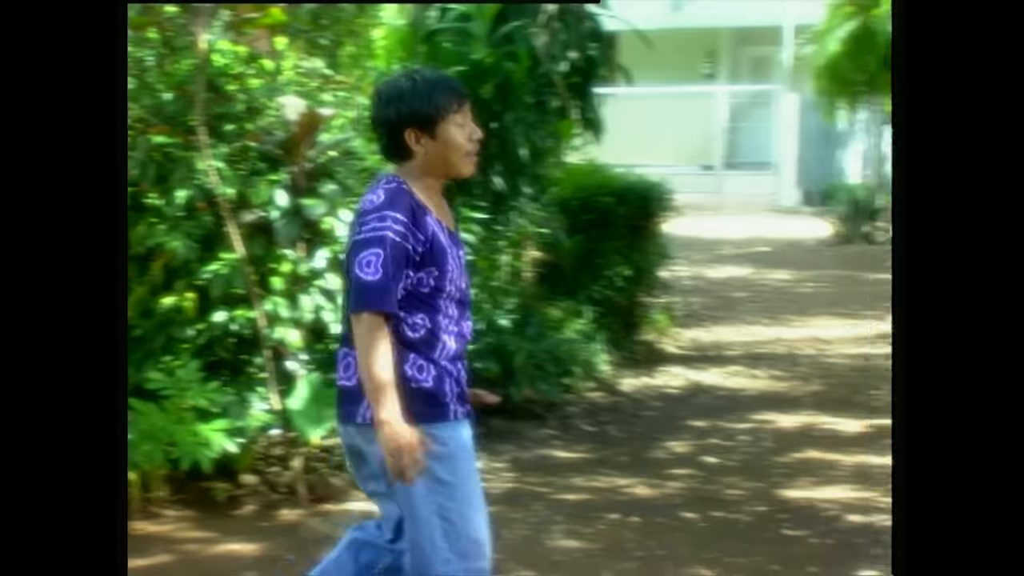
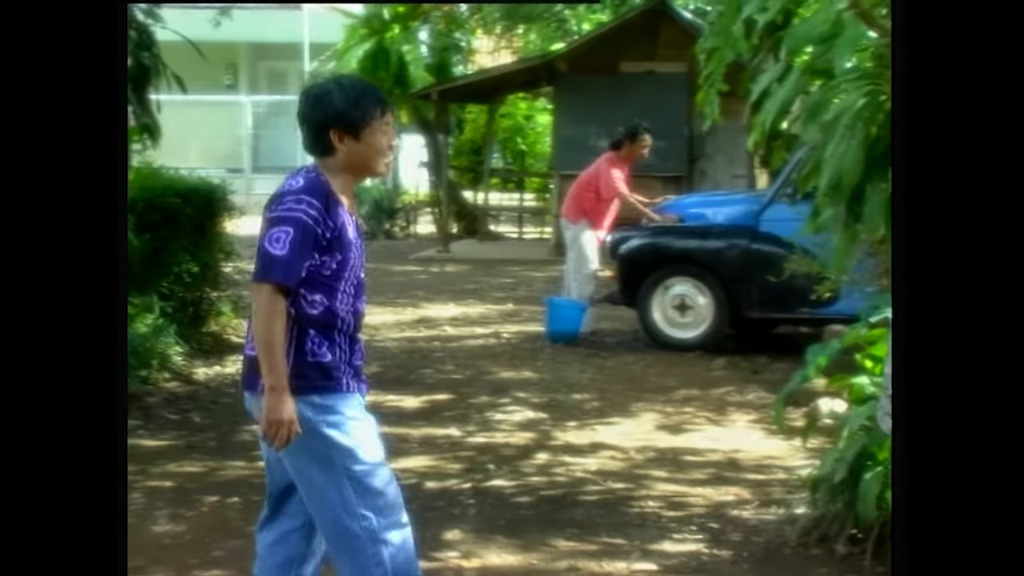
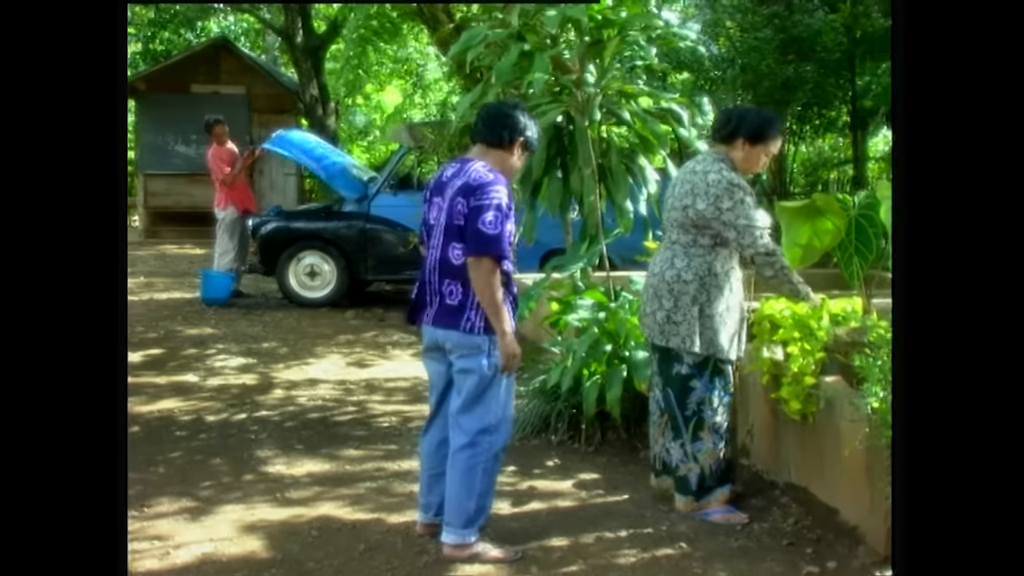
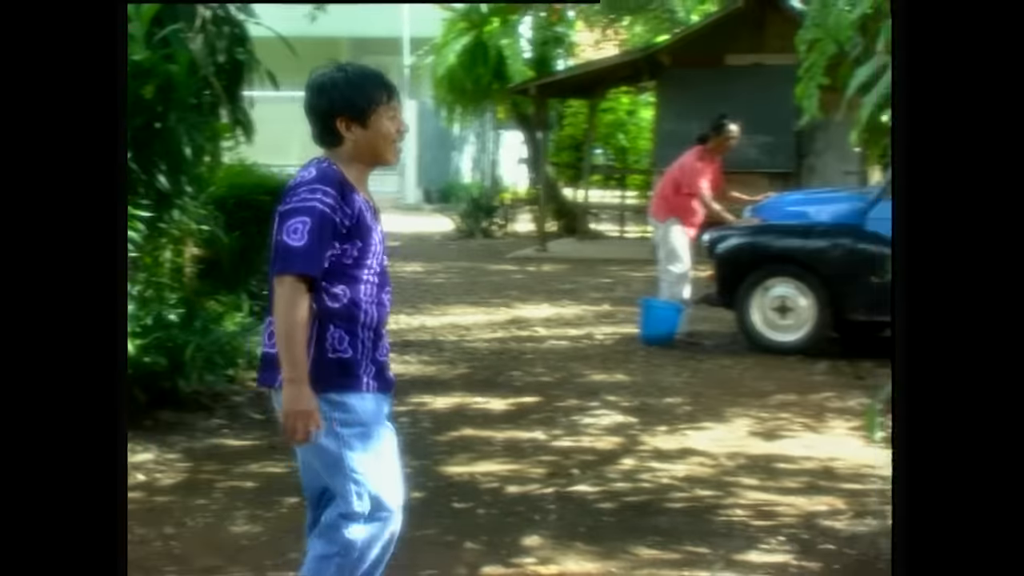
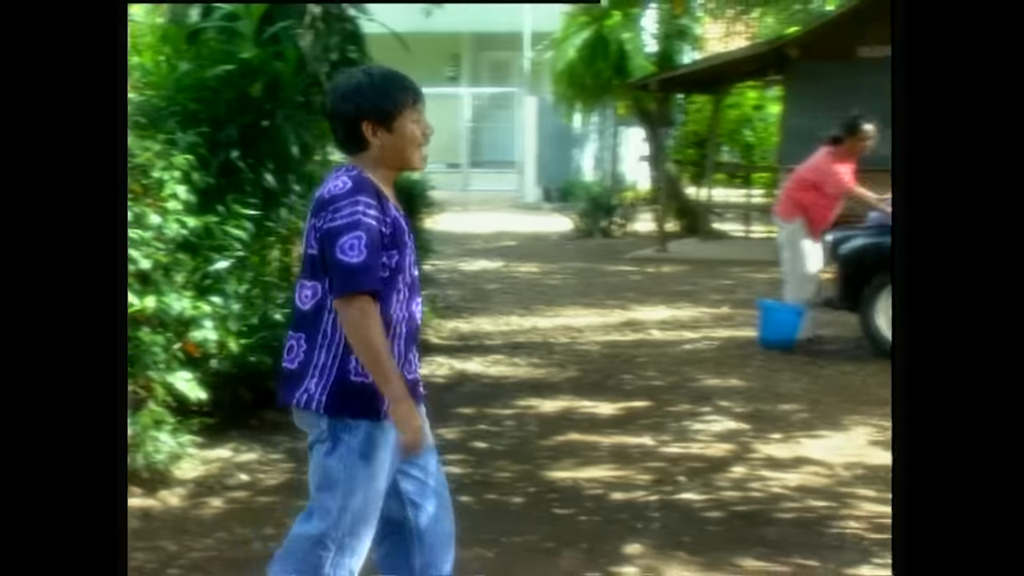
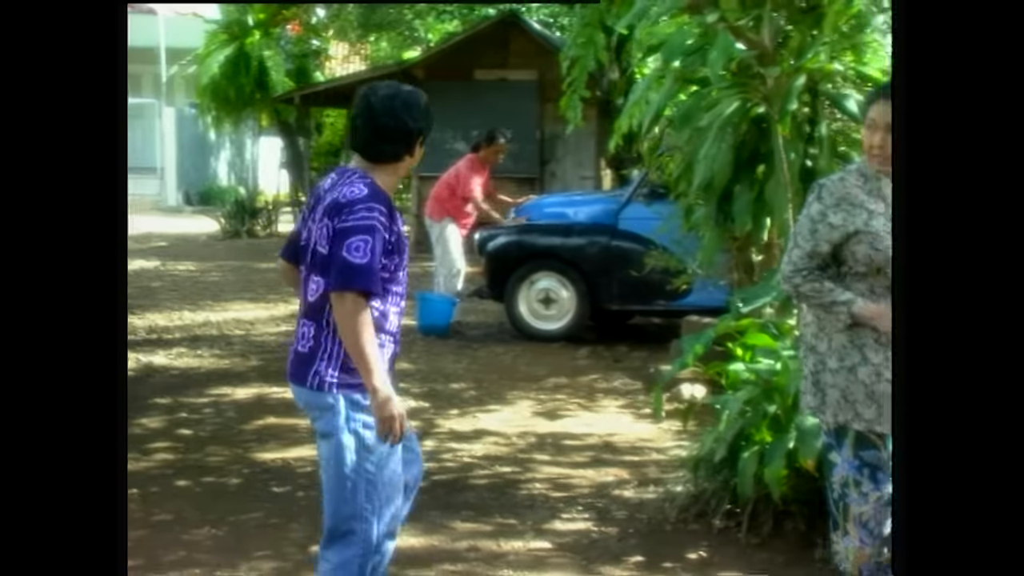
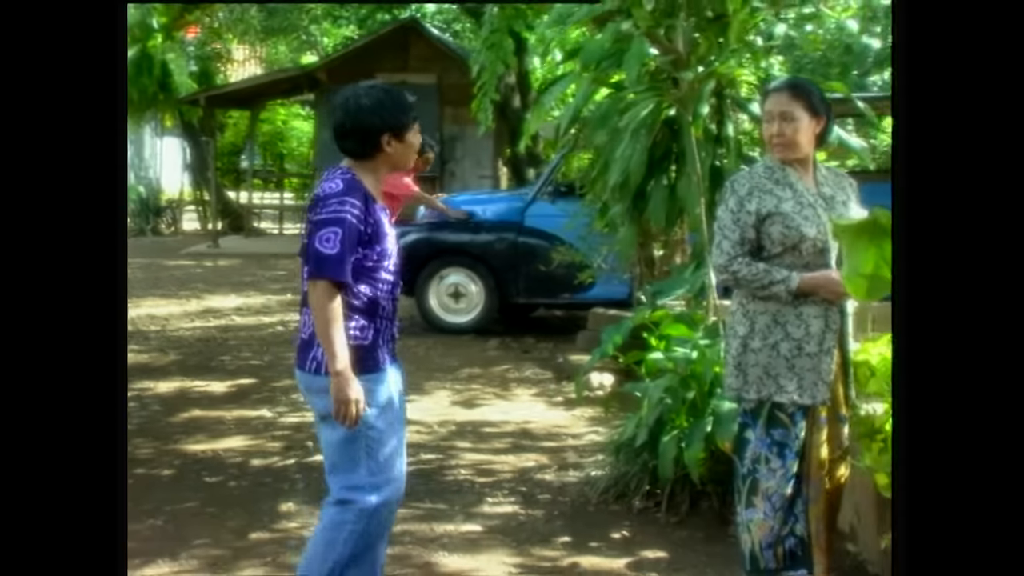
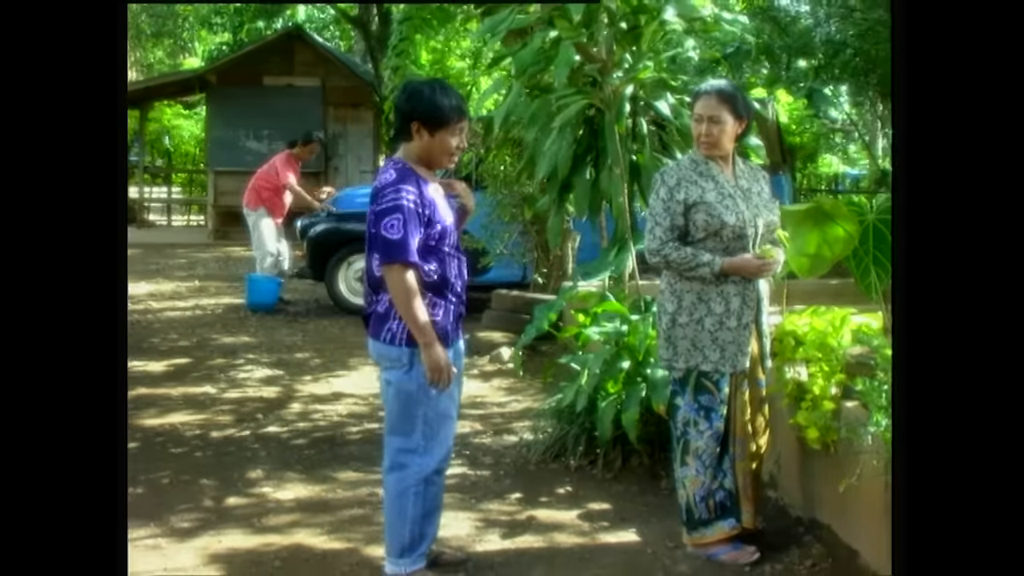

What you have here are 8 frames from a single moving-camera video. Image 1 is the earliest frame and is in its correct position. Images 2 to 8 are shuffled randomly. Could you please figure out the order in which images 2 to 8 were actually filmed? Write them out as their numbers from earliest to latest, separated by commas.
5, 4, 2, 6, 7, 8, 3
